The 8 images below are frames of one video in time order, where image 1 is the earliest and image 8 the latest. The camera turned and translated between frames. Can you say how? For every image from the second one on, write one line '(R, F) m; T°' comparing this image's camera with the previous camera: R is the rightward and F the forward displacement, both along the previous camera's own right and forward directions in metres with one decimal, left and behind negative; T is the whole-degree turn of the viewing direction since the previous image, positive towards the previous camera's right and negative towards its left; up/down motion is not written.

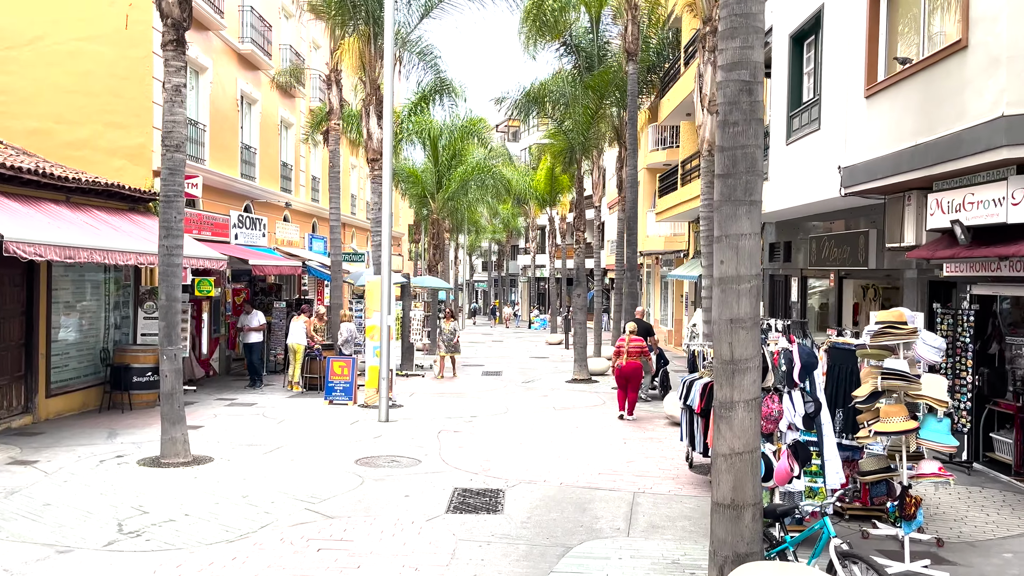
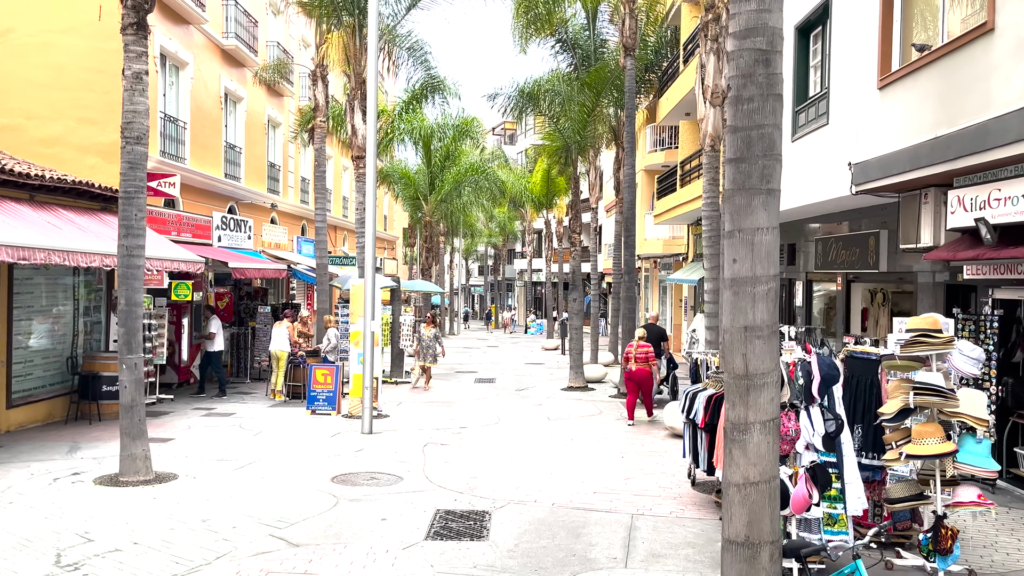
(+0.1, +0.7) m; 0°
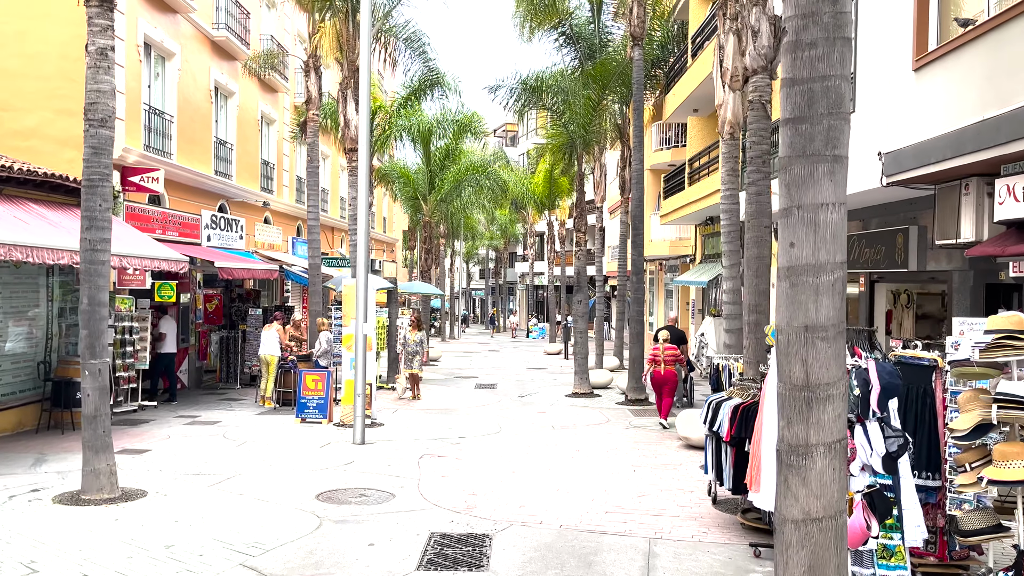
(0.0, +0.8) m; 0°
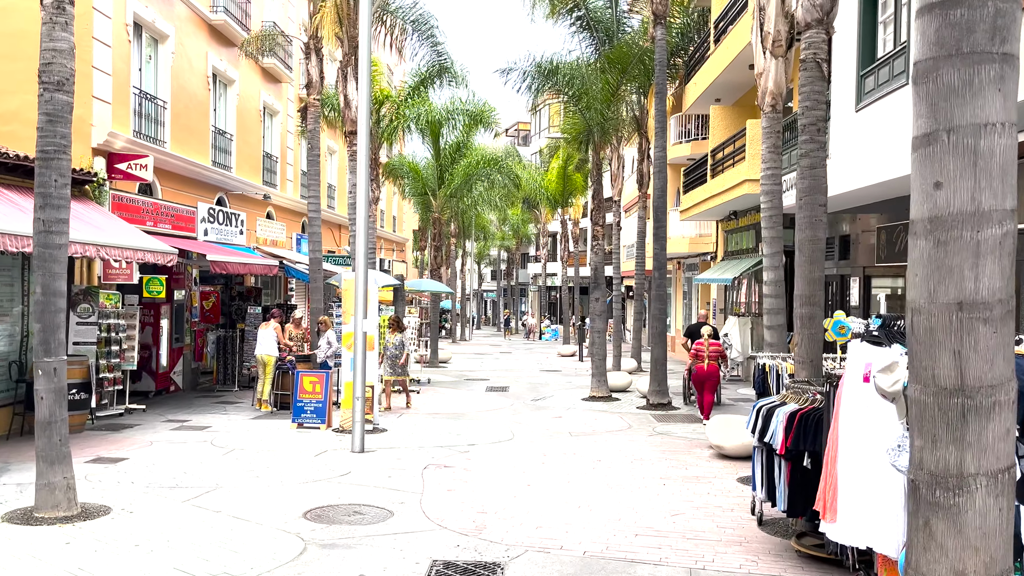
(0.0, +1.1) m; -1°
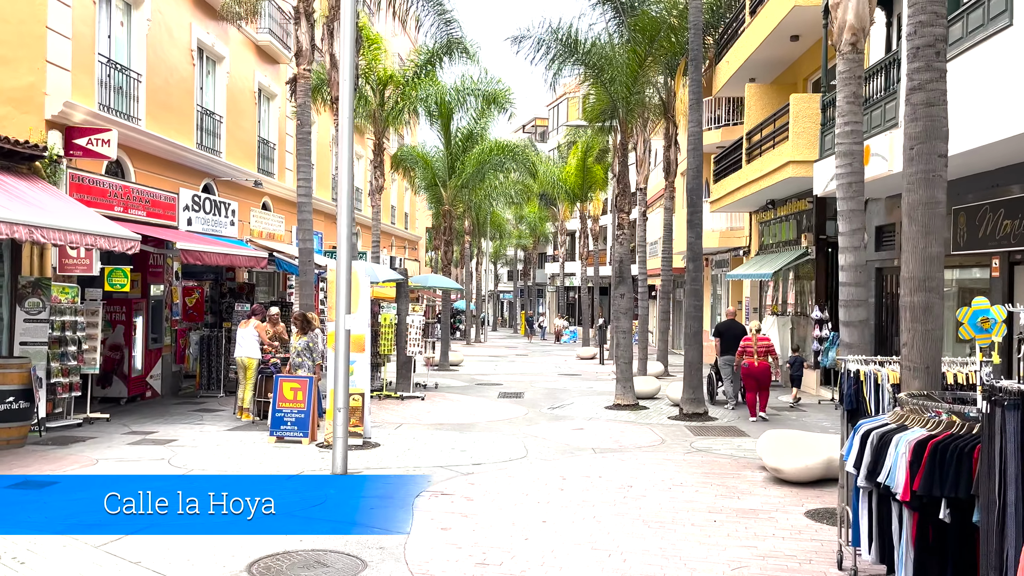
(+0.1, +1.8) m; -1°
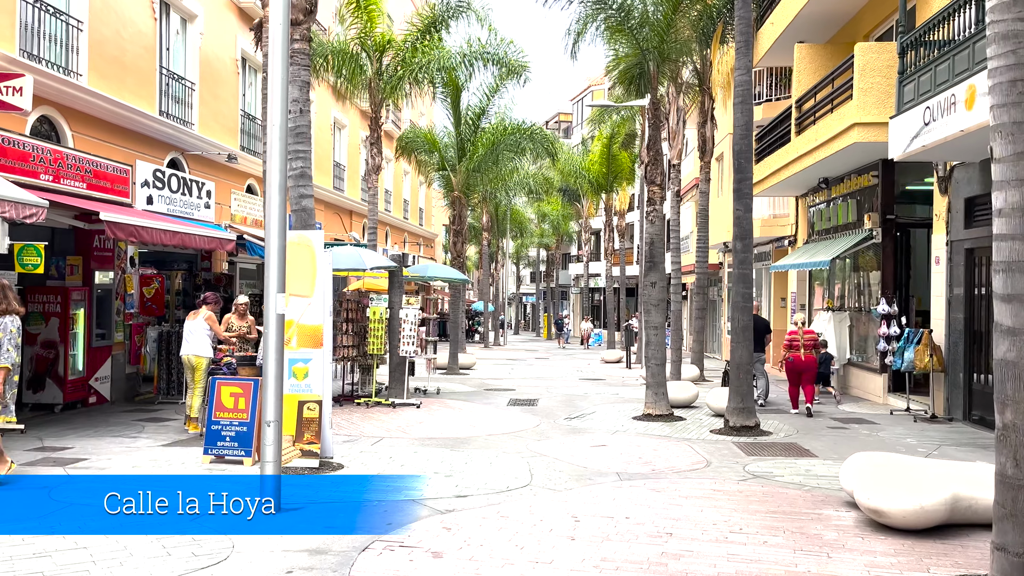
(+0.3, +2.4) m; -2°
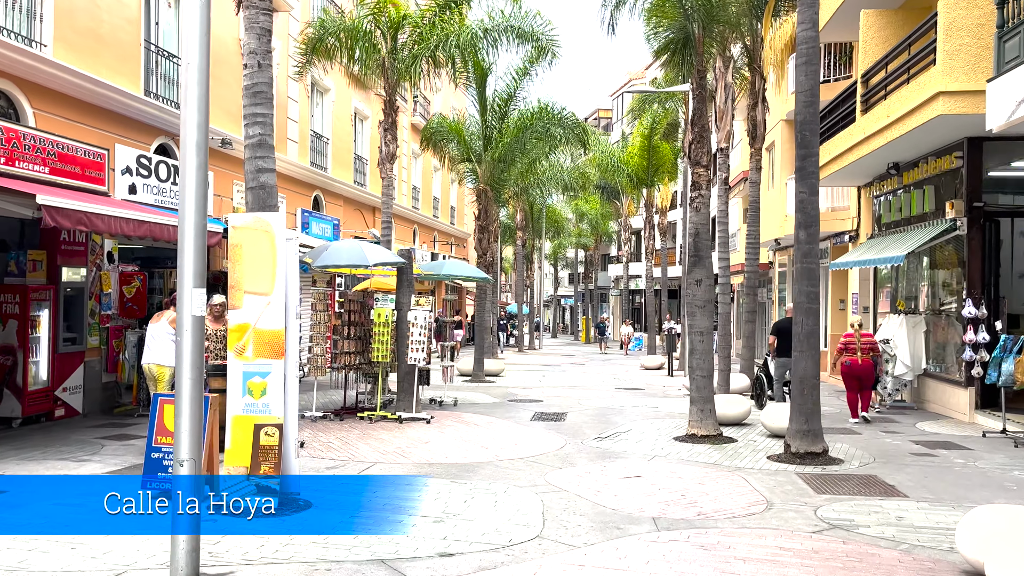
(+0.3, +1.7) m; -3°
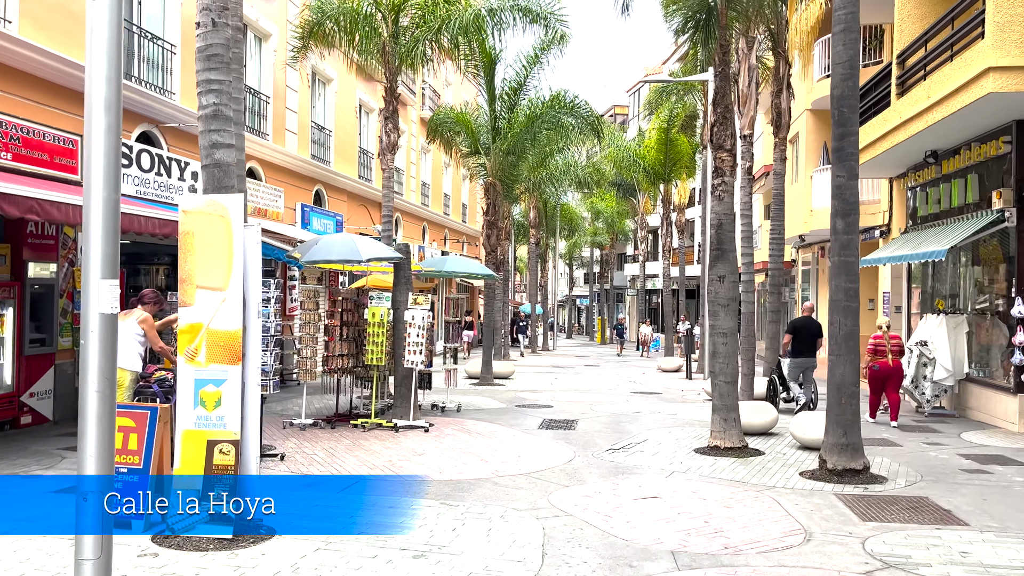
(+0.2, +1.0) m; -1°
